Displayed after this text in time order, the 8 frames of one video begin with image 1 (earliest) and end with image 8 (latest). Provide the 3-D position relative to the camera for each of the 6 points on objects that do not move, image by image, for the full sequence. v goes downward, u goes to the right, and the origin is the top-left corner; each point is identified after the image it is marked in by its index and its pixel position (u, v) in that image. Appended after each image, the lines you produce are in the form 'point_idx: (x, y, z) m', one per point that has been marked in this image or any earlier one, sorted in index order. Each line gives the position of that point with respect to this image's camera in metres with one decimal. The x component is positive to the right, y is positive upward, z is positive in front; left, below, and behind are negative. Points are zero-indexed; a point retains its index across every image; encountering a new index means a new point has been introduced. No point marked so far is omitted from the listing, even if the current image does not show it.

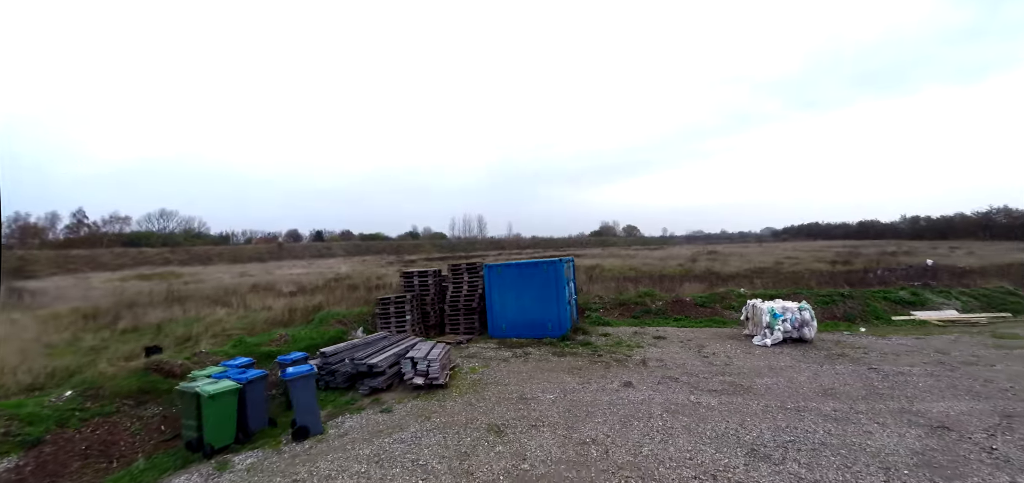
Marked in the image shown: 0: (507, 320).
0: (-0.1, -2.2, +11.7) m
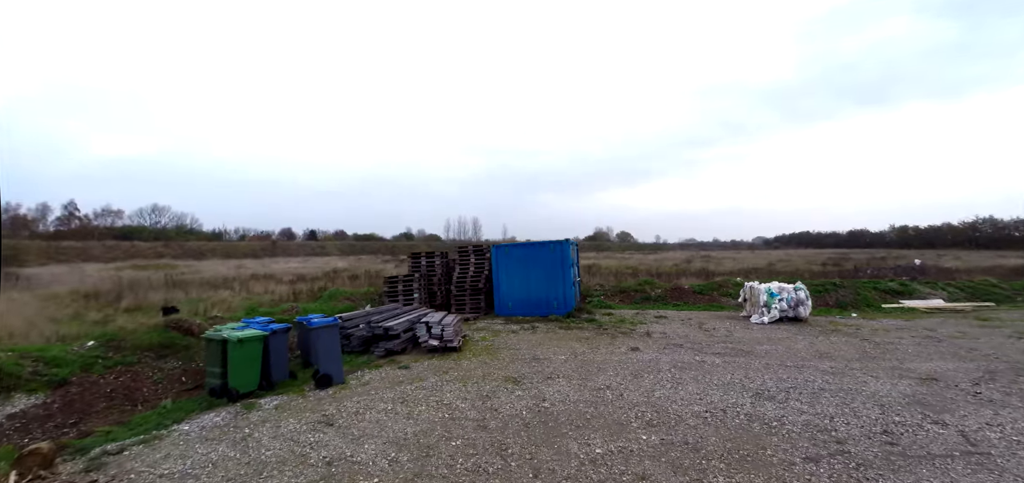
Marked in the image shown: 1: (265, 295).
0: (0.0, -1.6, +12.0) m
1: (-10.2, -2.4, +17.6) m
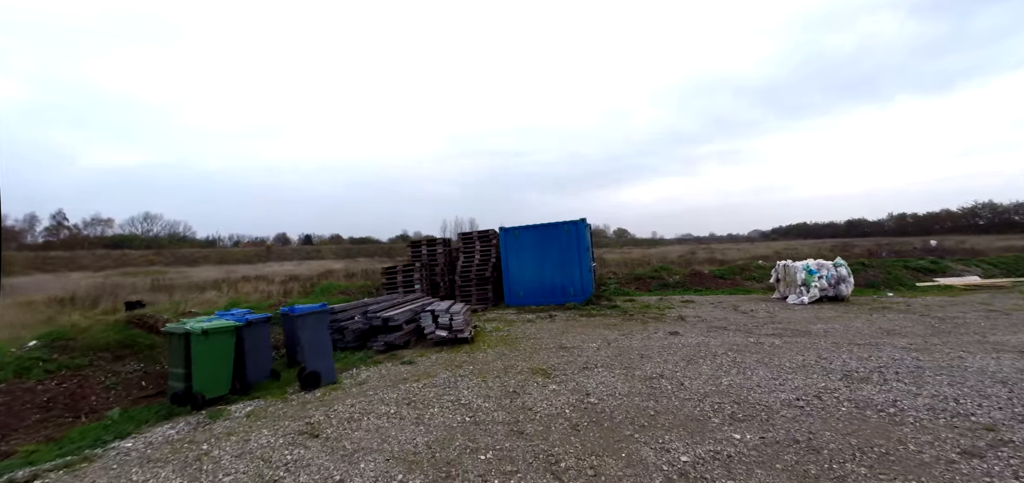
0: (+0.3, -1.2, +10.9) m
1: (-10.0, -2.2, +16.4) m
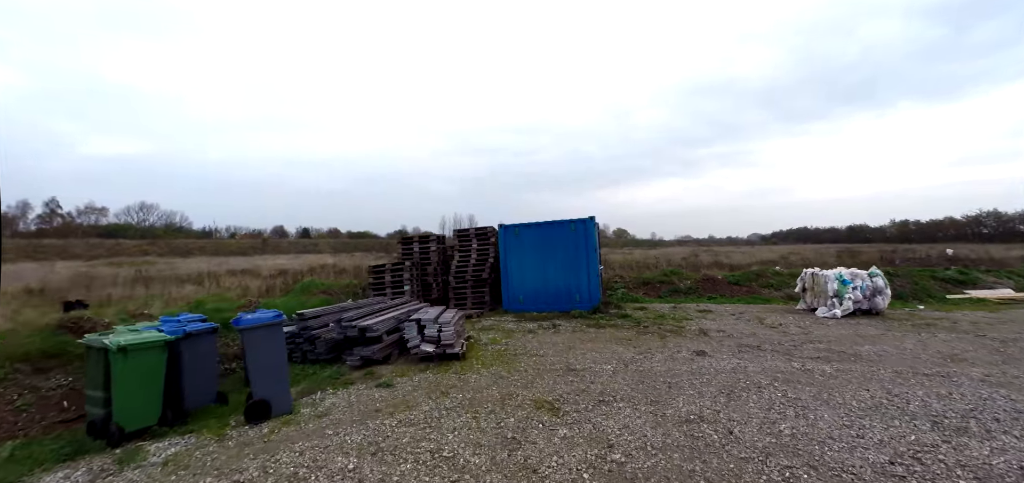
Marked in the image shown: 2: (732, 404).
0: (+0.3, -1.2, +9.8) m
1: (-10.0, -1.9, +15.4) m
2: (+2.1, -1.6, +4.1) m
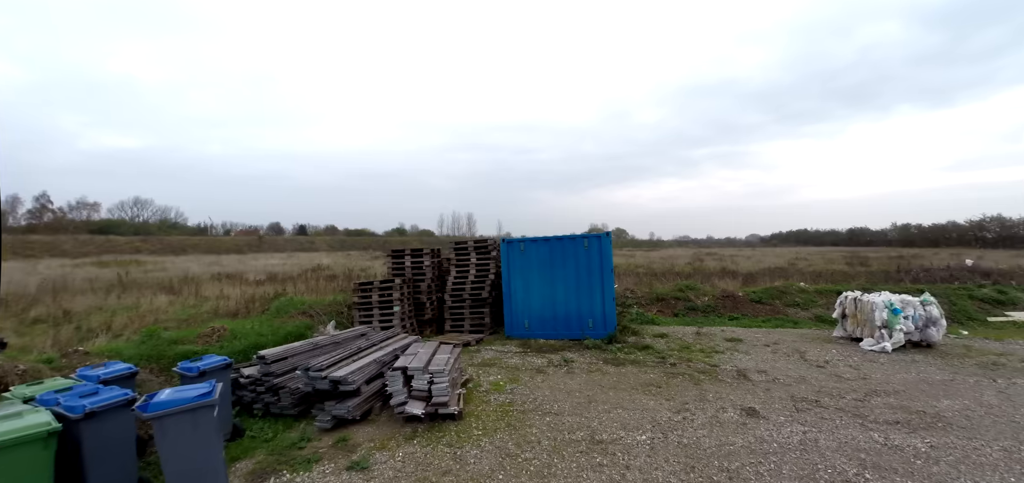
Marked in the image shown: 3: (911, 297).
0: (+0.4, -1.5, +8.7) m
1: (-10.0, -2.1, +14.2) m
2: (+2.2, -2.0, +3.0) m
3: (+7.6, -1.1, +8.1) m
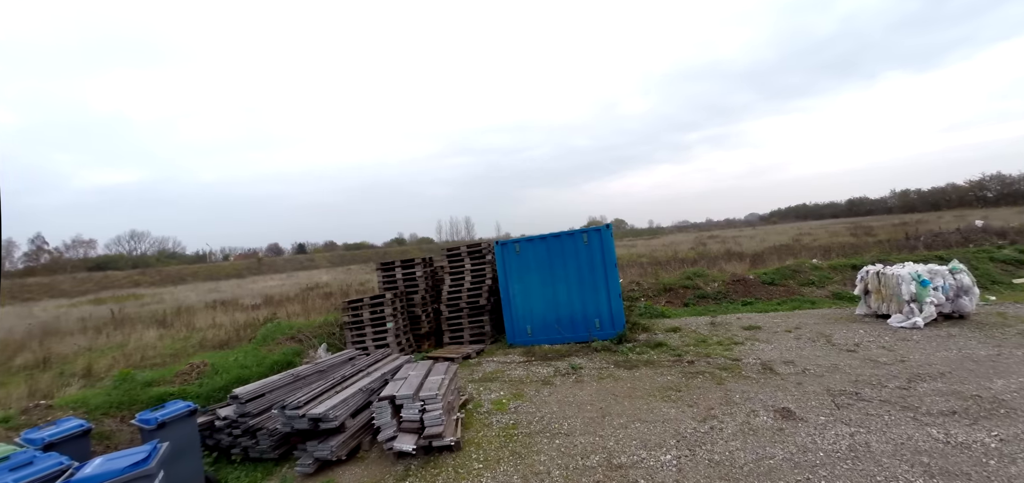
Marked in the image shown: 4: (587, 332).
0: (+0.4, -1.5, +8.2) m
1: (-9.9, -3.0, +13.6) m
2: (+2.3, -1.8, +2.4) m
3: (+7.6, -0.4, +7.5) m
4: (+1.4, -1.7, +7.9) m
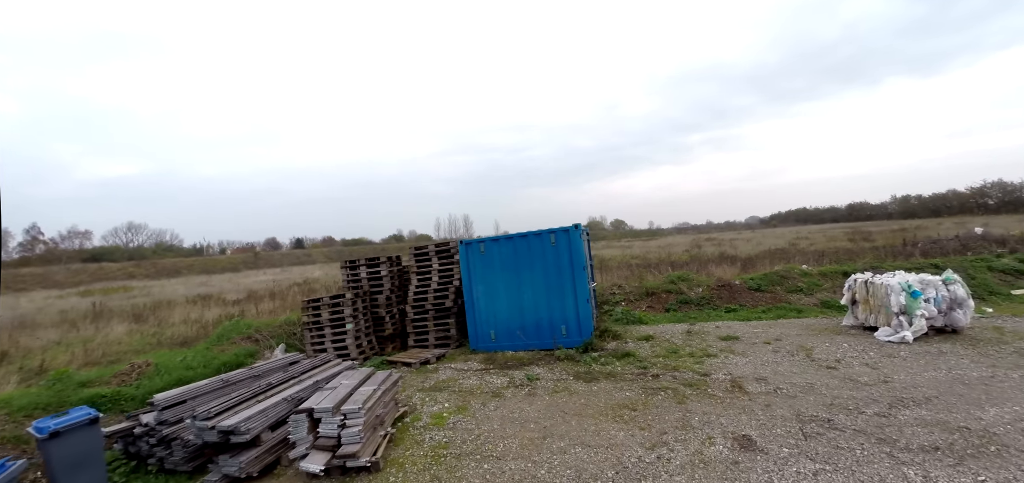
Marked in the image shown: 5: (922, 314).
0: (-0.3, -1.5, +7.7) m
1: (-10.6, -2.8, +13.2) m
2: (+1.6, -1.9, +1.9) m
3: (+6.9, -0.6, +7.0) m
4: (+0.7, -1.7, +7.4) m
5: (+6.6, -1.2, +6.7) m
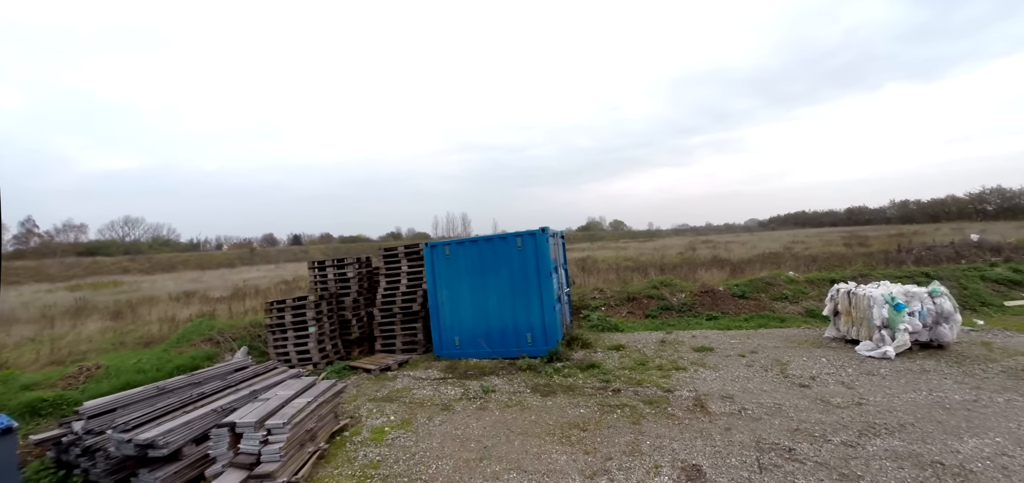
0: (-0.9, -1.6, +7.3) m
1: (-11.2, -2.7, +12.8) m
2: (+1.0, -1.9, +1.6) m
3: (+6.3, -0.7, +6.7) m
4: (+0.1, -1.8, +7.0) m
5: (+6.0, -1.3, +6.4) m
